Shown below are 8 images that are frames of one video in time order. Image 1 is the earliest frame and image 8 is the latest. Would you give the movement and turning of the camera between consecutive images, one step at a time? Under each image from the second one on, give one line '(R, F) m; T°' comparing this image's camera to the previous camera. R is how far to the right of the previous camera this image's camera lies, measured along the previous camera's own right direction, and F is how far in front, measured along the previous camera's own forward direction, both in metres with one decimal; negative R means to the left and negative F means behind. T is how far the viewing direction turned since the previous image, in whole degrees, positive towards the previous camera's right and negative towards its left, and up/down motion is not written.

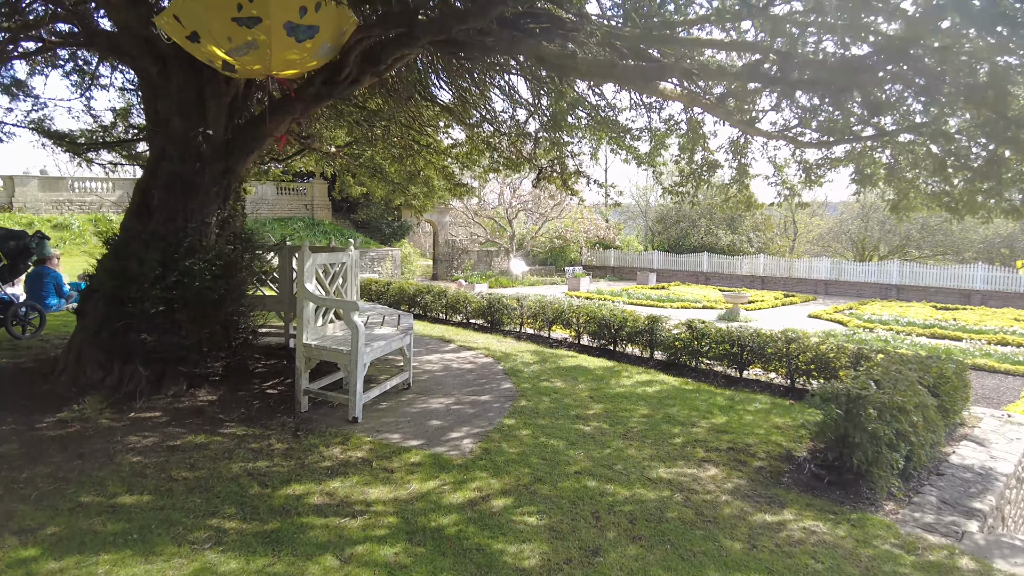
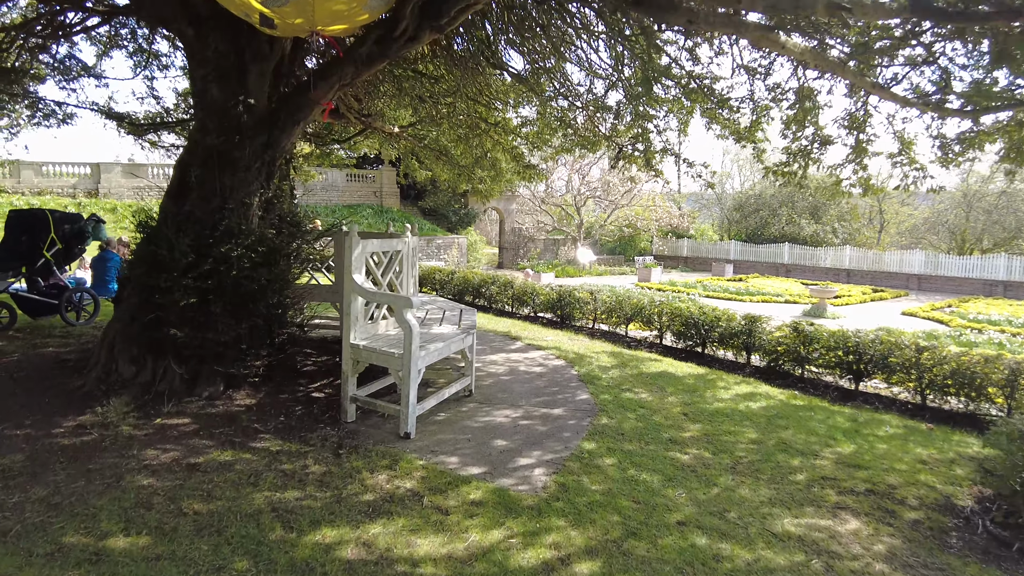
(-0.1, +0.7) m; -6°
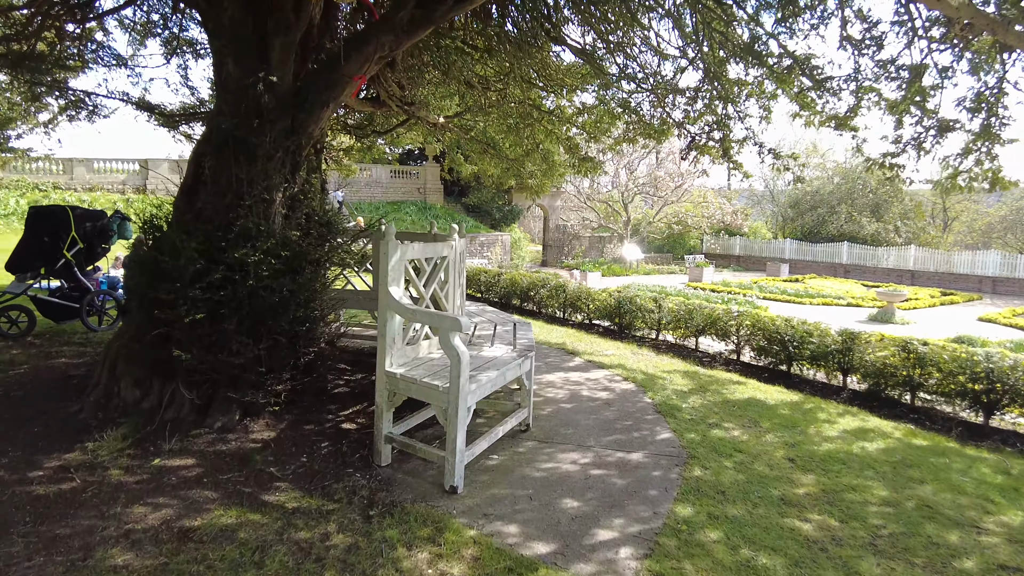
(-0.1, +0.8) m; -4°
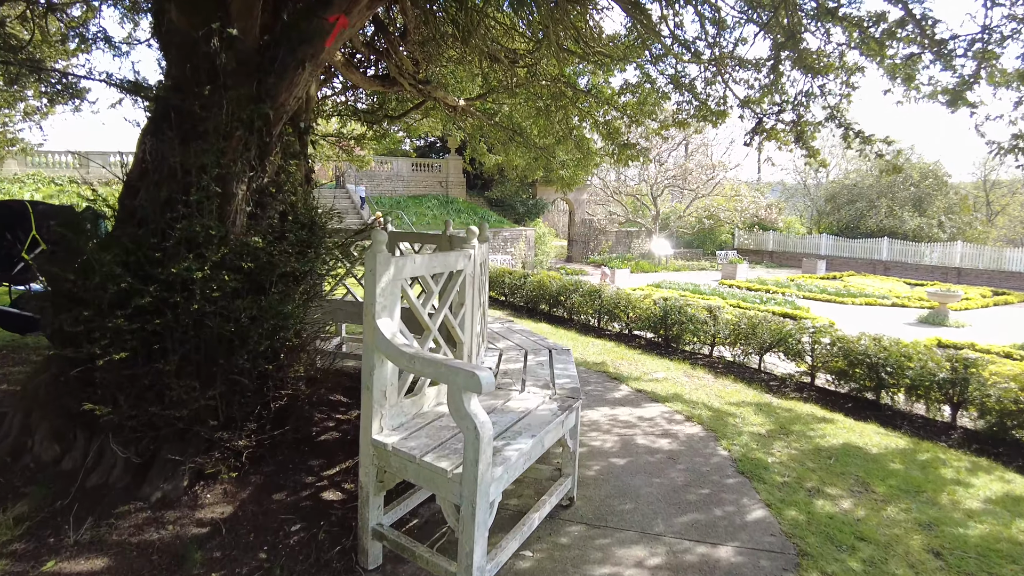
(-0.1, +1.0) m; -2°
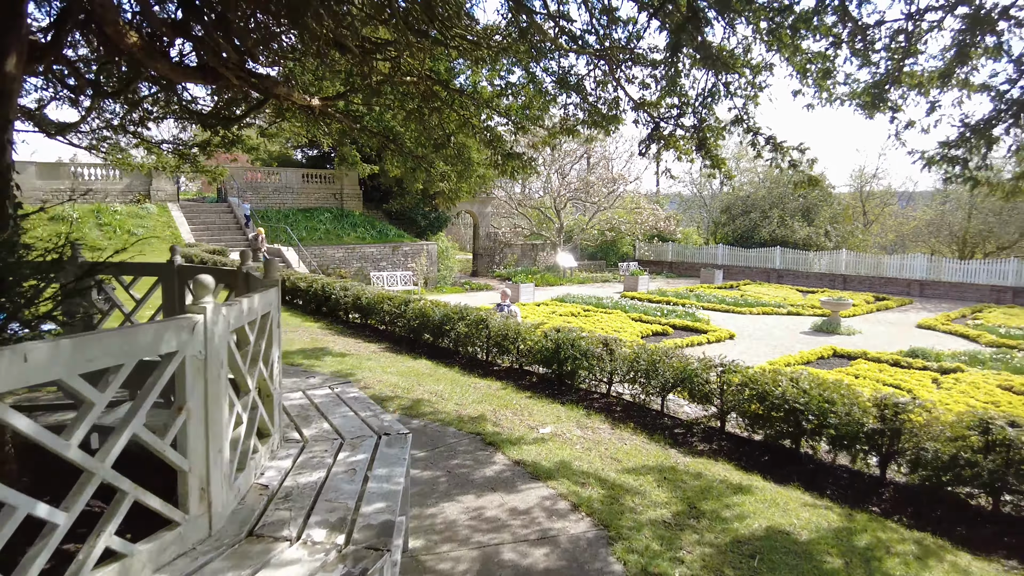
(+0.4, +1.0) m; +8°
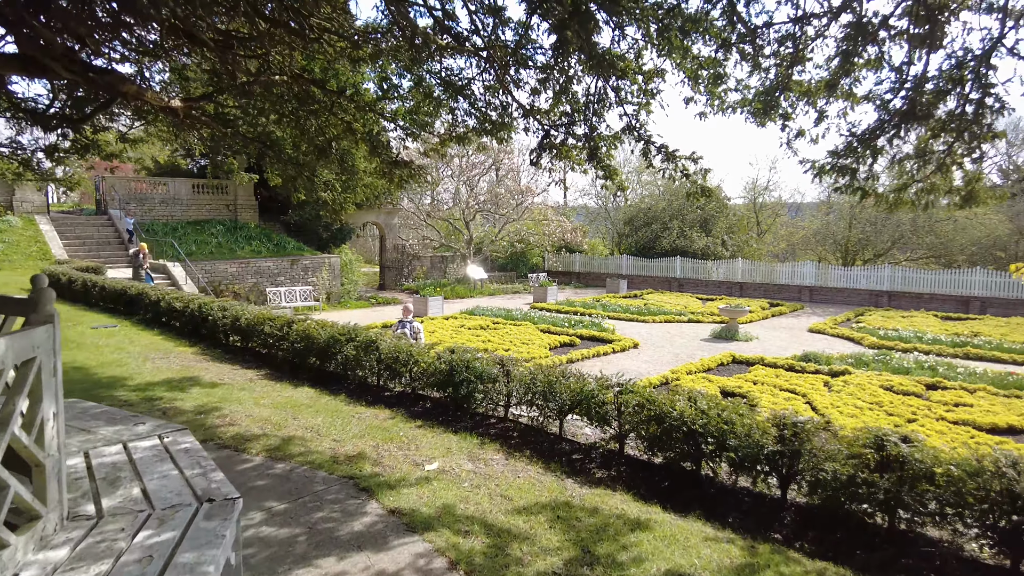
(+0.2, +0.4) m; +8°
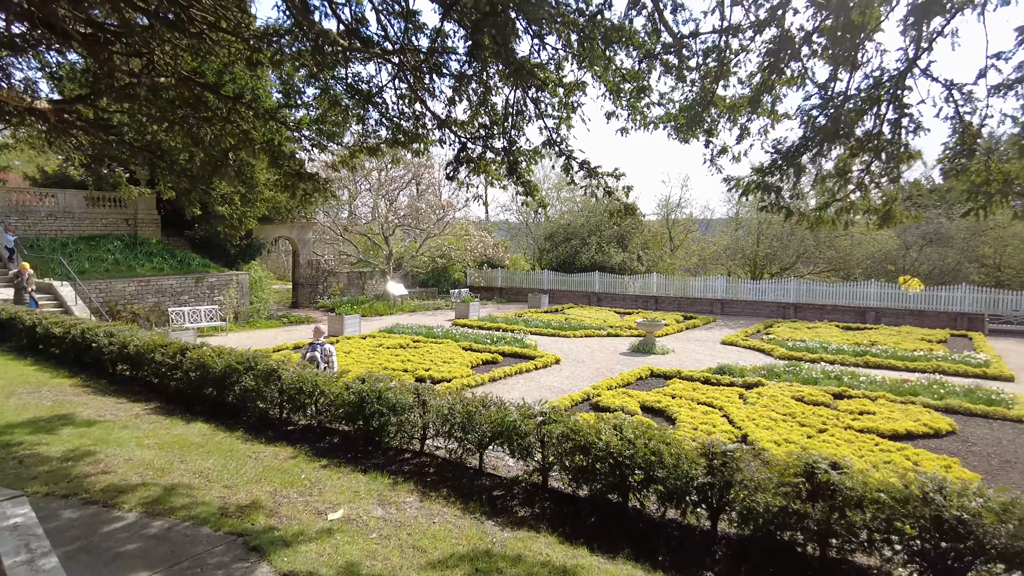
(0.0, +0.3) m; +7°
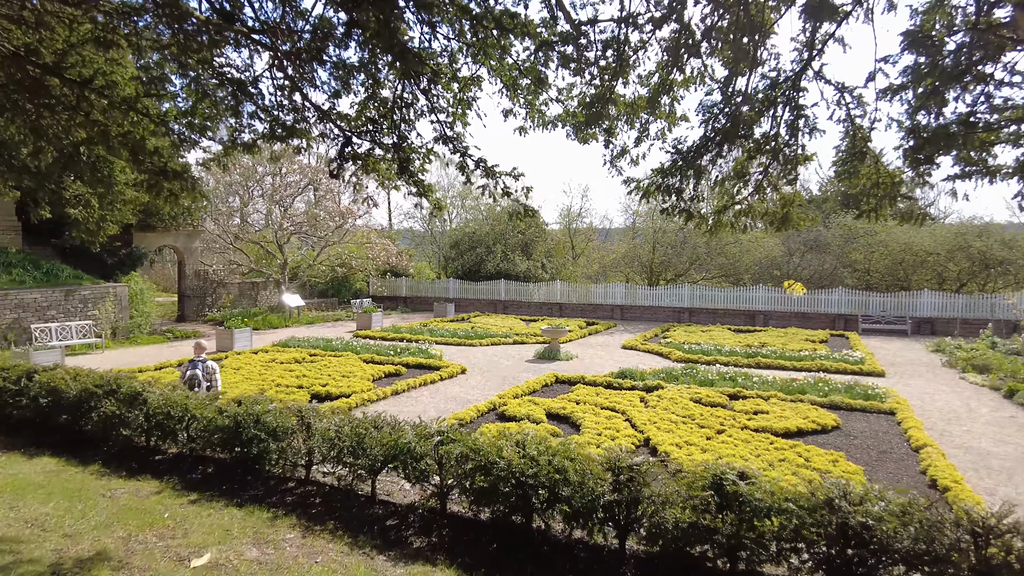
(+0.1, +0.3) m; +8°
